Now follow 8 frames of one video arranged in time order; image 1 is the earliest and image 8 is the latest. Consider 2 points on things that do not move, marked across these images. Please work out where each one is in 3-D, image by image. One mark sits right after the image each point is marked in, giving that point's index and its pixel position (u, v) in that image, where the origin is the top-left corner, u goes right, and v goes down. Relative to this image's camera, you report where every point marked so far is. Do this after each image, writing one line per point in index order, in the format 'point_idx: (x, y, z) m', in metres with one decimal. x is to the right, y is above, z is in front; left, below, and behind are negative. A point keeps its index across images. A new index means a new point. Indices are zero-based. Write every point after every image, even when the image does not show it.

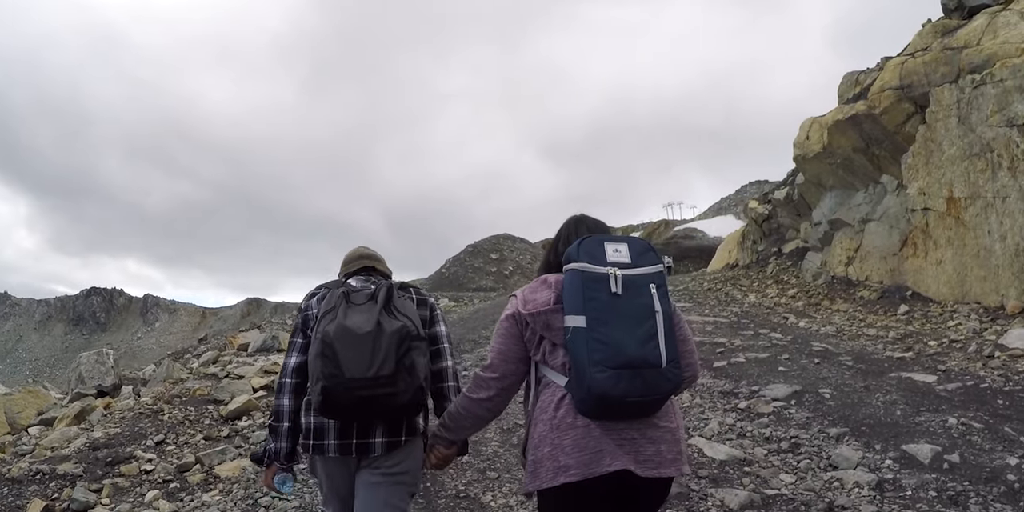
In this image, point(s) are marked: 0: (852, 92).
0: (+8.8, +4.2, +17.3) m
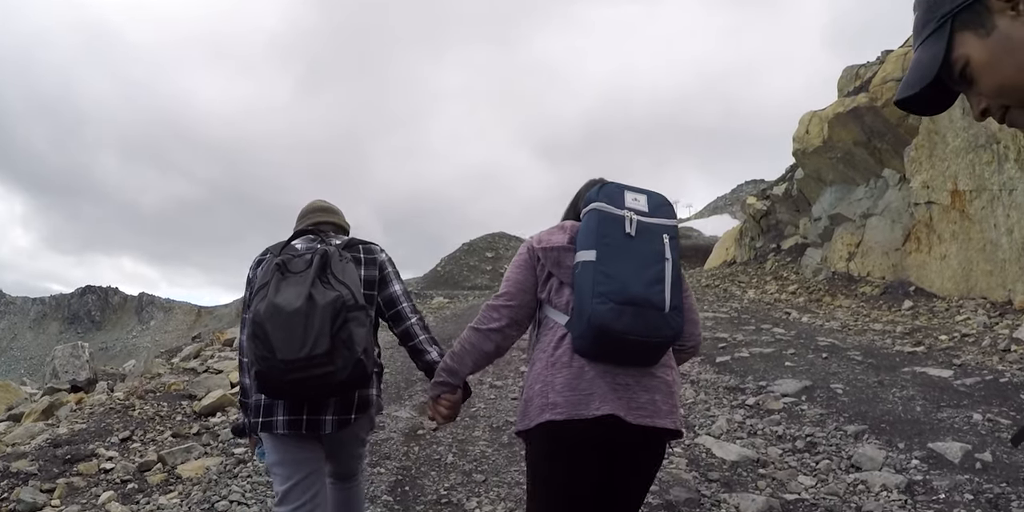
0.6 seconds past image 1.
0: (+8.7, +4.3, +17.1) m
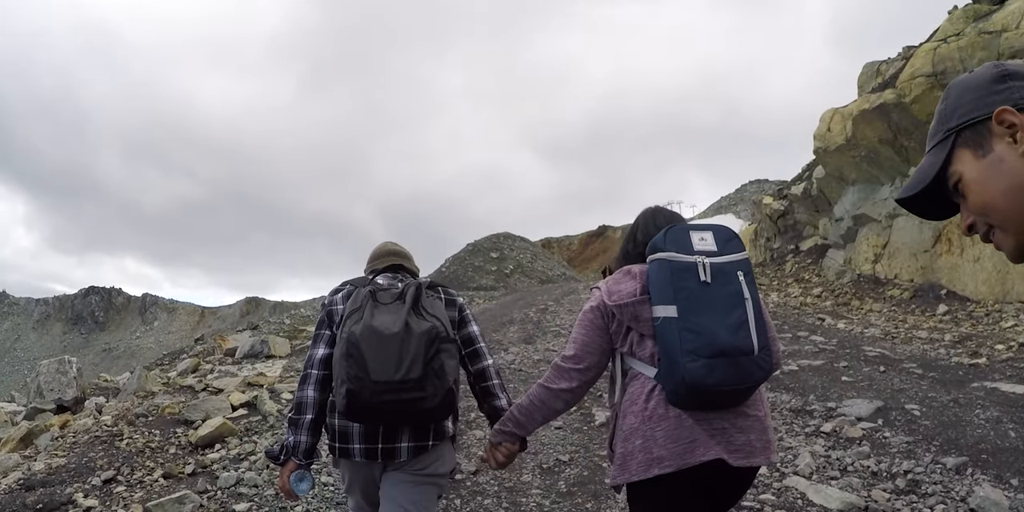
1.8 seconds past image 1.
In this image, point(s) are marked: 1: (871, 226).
0: (+8.9, +4.3, +16.5) m
1: (+7.8, +0.7, +14.4) m
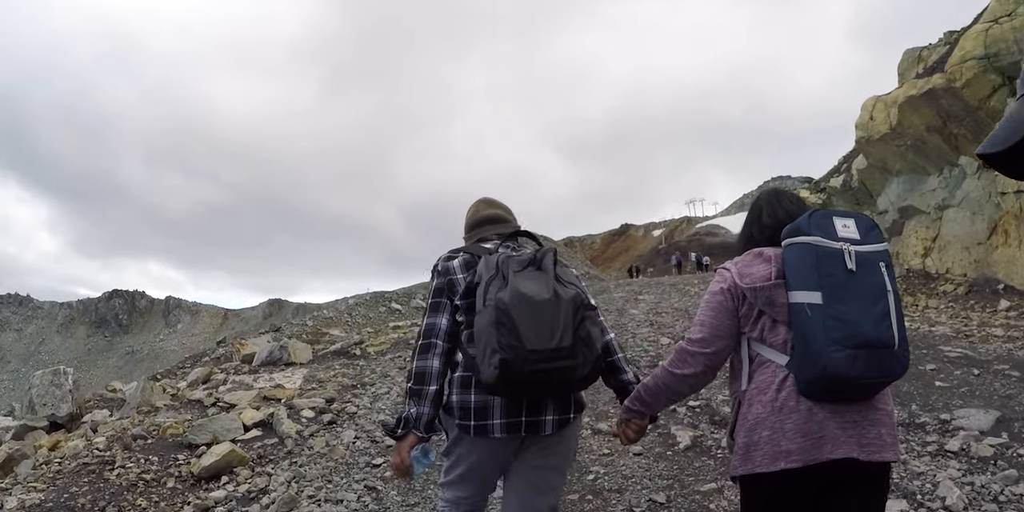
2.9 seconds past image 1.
0: (+9.5, +4.4, +15.7) m
1: (+8.3, +0.8, +13.6) m
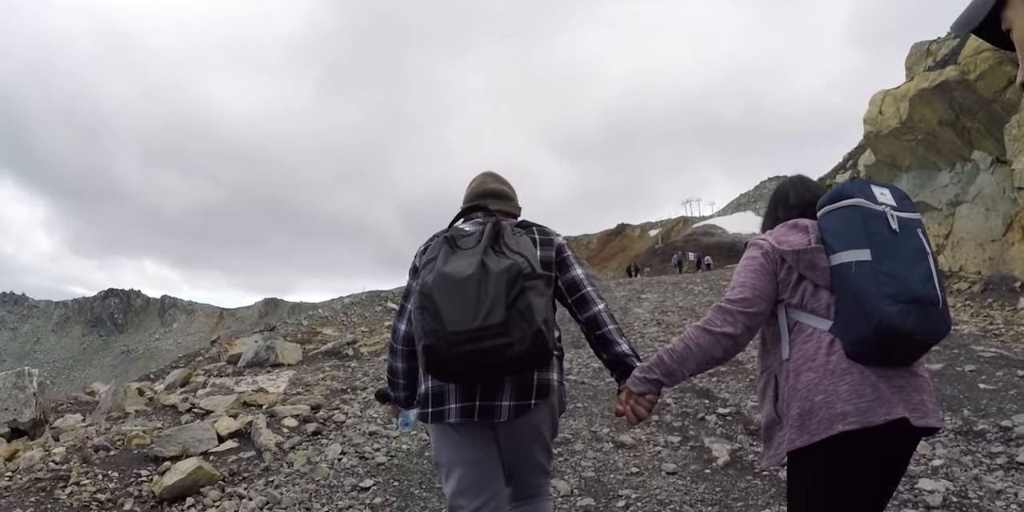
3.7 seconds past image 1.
0: (+9.5, +4.5, +15.4) m
1: (+8.3, +0.8, +13.3) m
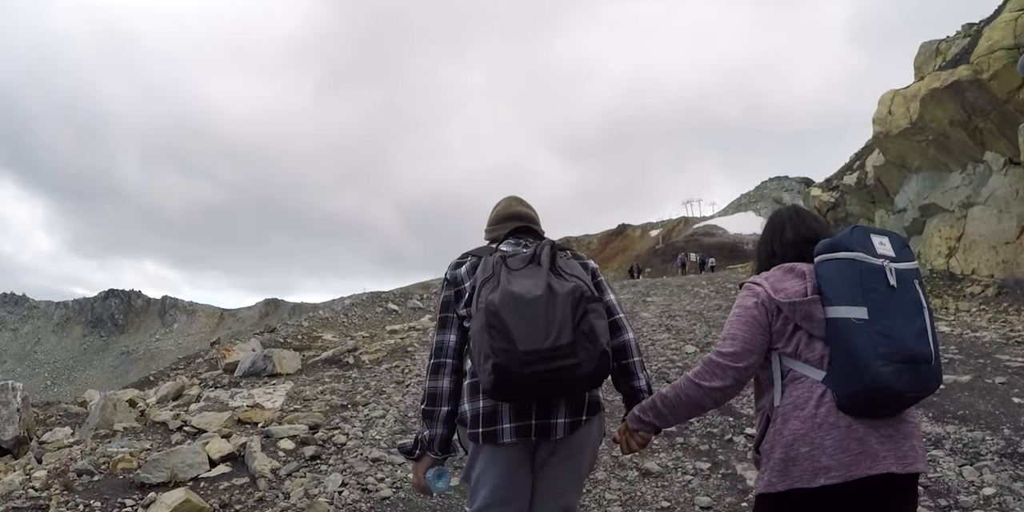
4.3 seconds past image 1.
0: (+9.6, +4.4, +15.1) m
1: (+8.4, +0.8, +13.1) m
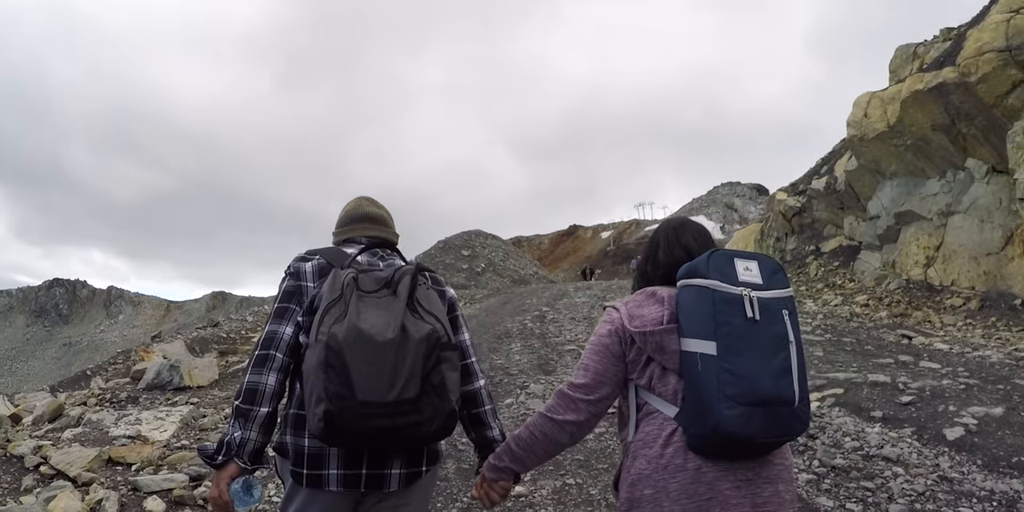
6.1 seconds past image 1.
0: (+8.8, +4.2, +14.8) m
1: (+7.7, +0.6, +12.6) m
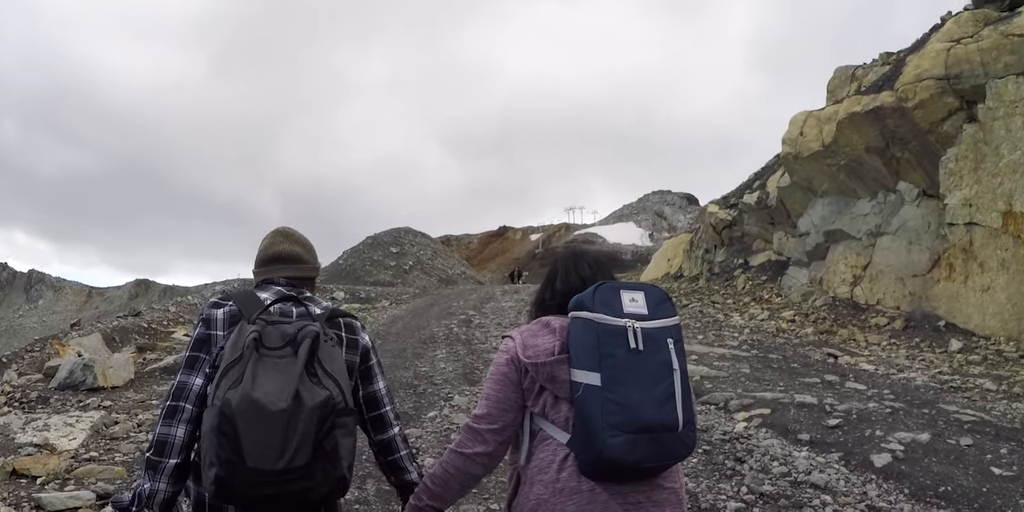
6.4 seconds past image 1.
0: (+7.7, +3.8, +15.1) m
1: (+6.6, +0.2, +12.9) m
